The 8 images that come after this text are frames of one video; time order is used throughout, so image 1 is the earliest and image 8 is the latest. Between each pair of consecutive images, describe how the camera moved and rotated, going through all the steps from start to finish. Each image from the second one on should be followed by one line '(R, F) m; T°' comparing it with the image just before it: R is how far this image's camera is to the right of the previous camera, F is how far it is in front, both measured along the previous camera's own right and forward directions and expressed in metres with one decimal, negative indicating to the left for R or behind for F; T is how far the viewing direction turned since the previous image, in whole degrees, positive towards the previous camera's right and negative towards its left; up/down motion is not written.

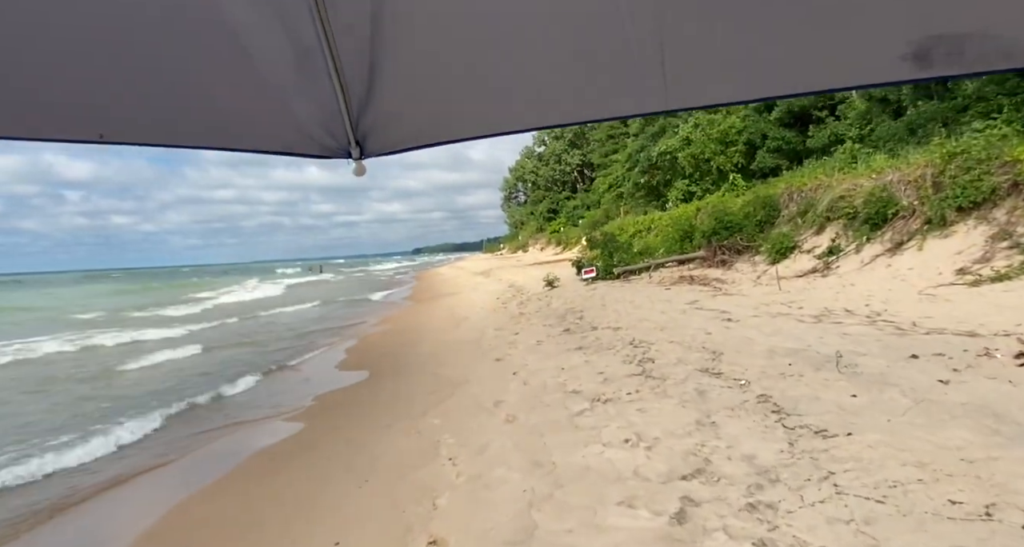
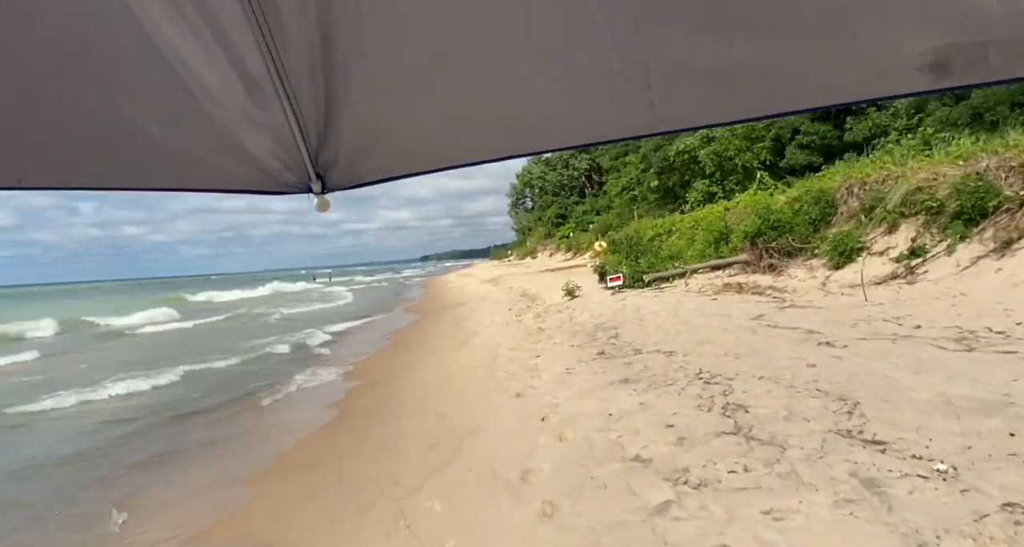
(-0.2, +1.5) m; -1°
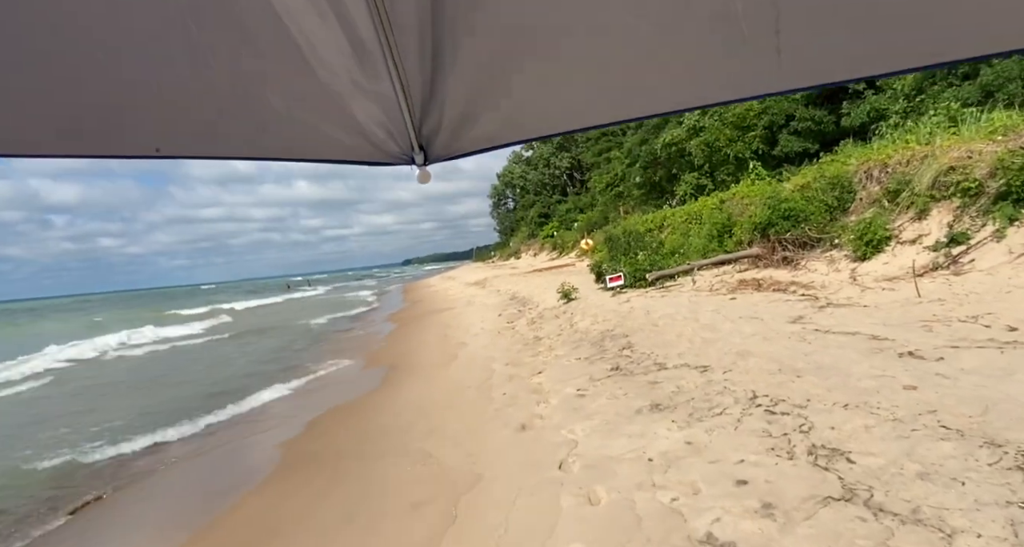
(-0.1, +1.0) m; +2°
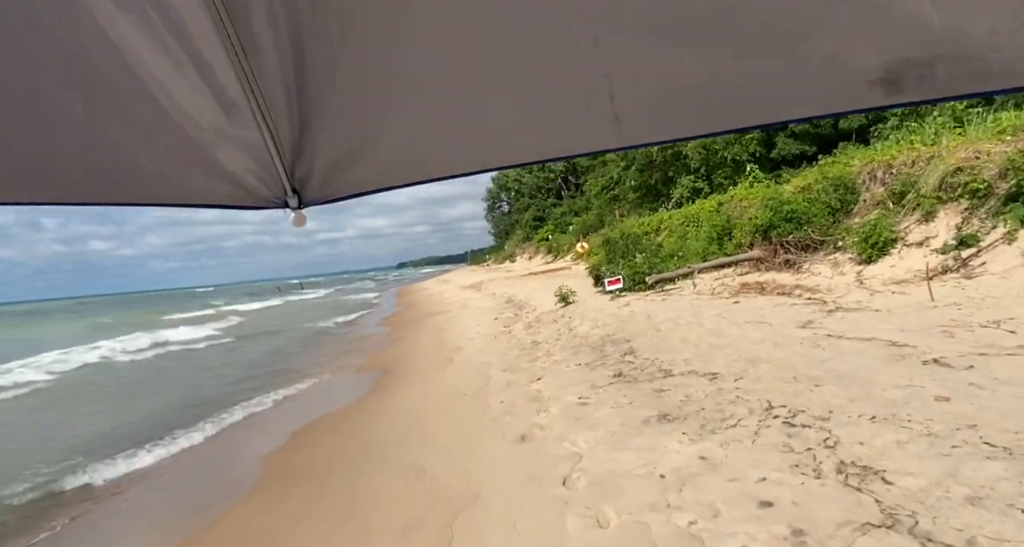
(0.0, +0.3) m; +1°
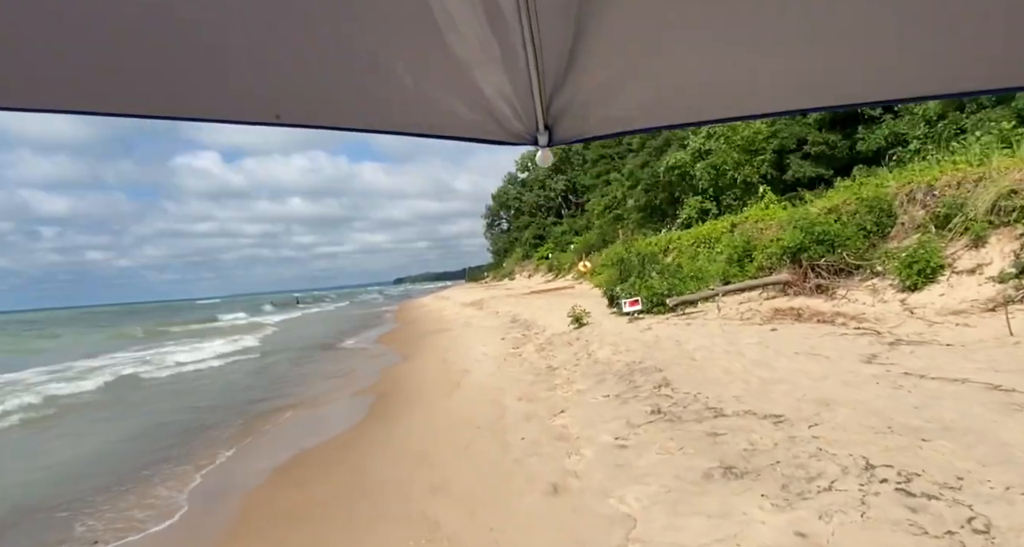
(-0.3, +0.6) m; 0°
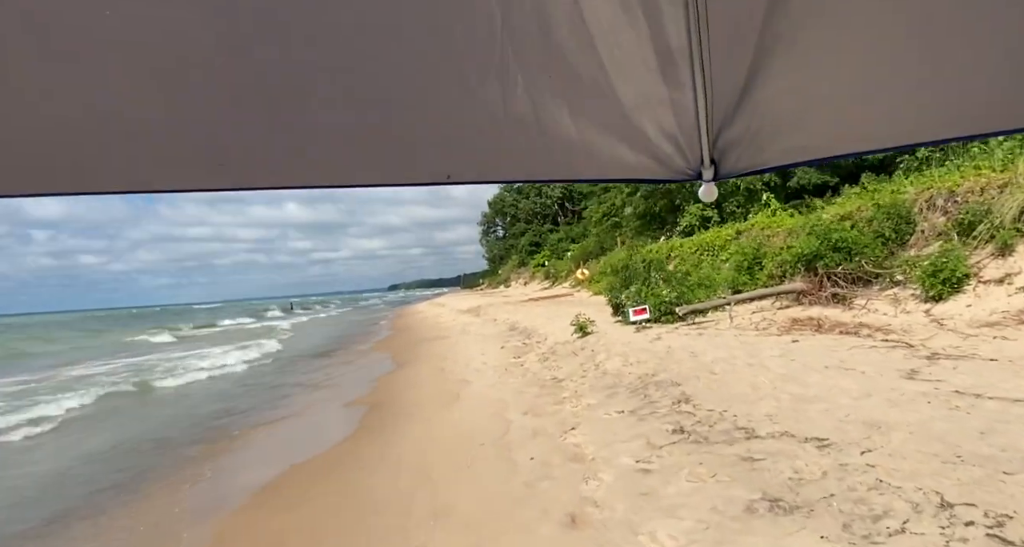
(-0.1, +0.4) m; +1°
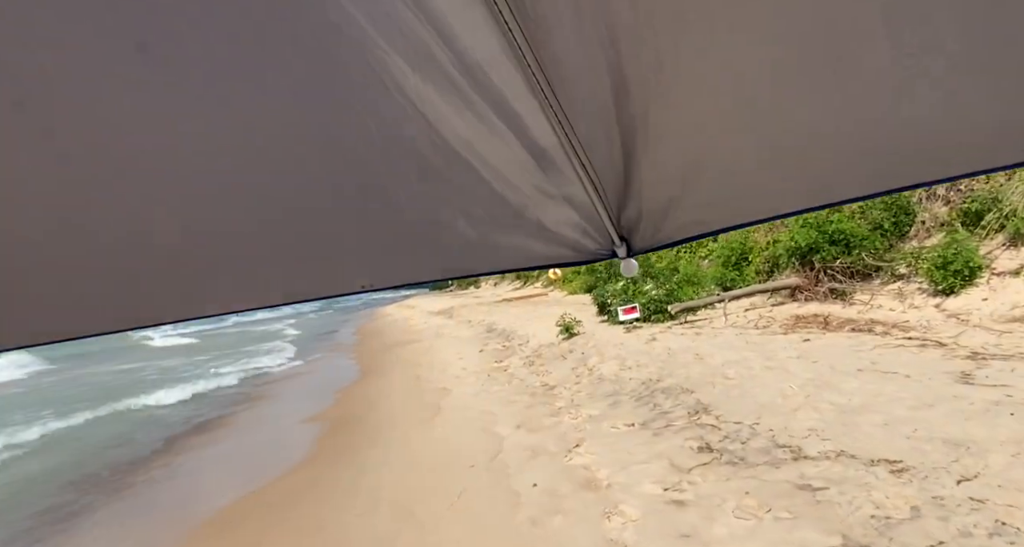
(-0.2, +0.7) m; +4°
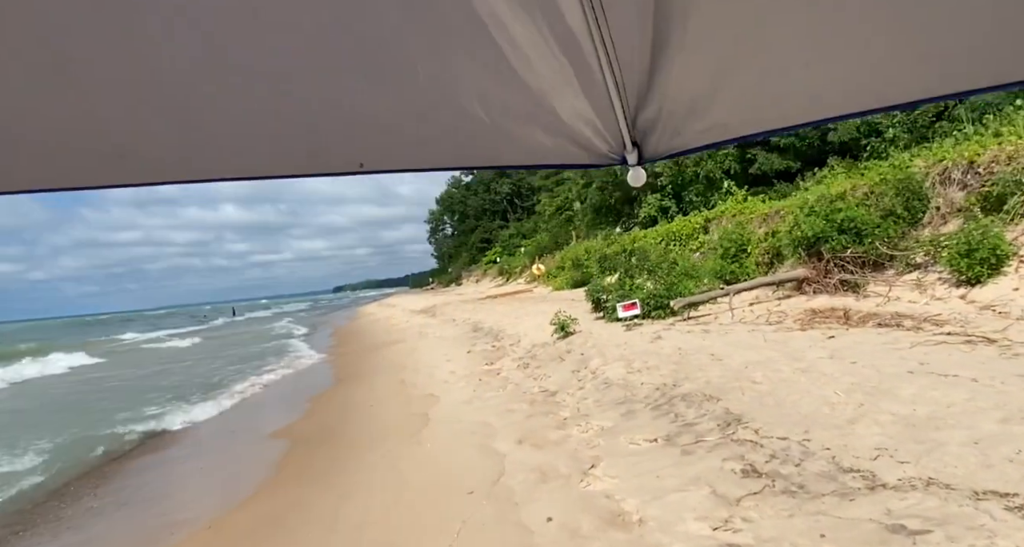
(-0.2, +0.7) m; +2°
